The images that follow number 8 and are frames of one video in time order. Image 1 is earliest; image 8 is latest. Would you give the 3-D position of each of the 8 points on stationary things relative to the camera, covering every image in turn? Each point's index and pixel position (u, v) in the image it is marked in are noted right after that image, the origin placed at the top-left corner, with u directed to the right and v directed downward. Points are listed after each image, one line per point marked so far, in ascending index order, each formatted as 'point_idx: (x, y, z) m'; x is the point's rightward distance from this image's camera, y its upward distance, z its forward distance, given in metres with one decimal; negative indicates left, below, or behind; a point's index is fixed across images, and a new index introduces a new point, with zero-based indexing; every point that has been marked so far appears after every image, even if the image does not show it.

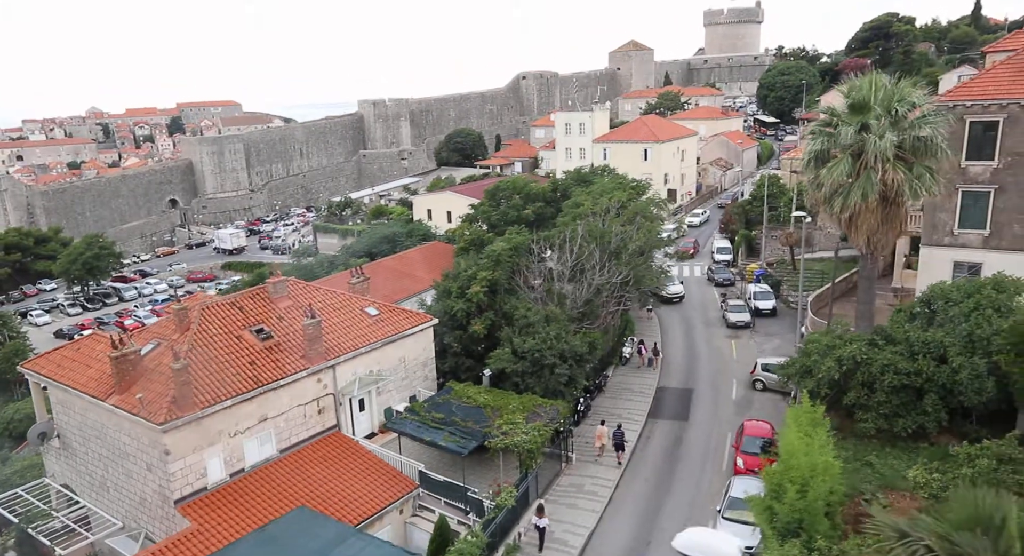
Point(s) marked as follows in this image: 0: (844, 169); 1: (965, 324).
0: (+6.8, +2.2, +15.5) m
1: (+9.3, -0.9, +15.5) m
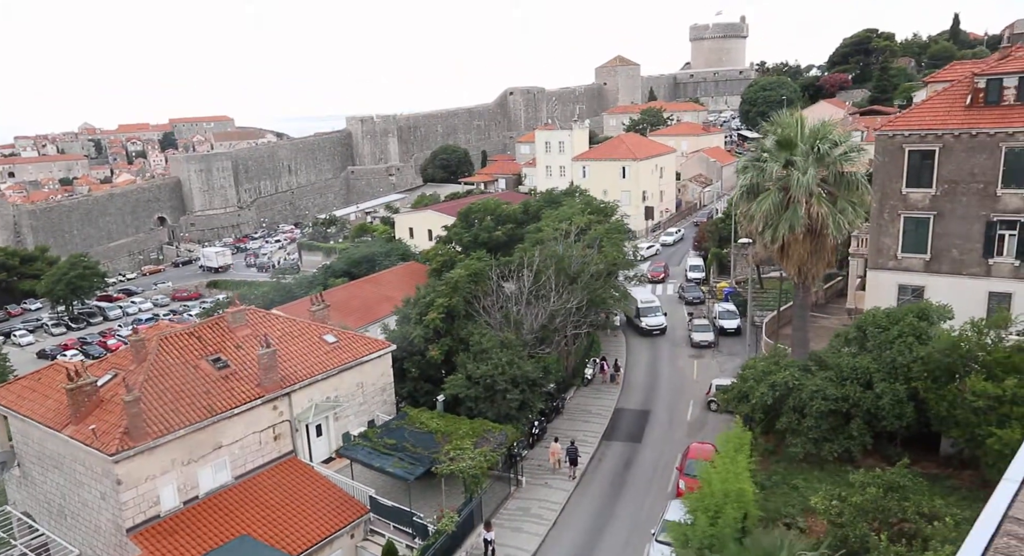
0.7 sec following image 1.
0: (+5.6, +1.6, +16.2) m
1: (+8.1, -1.5, +16.2) m
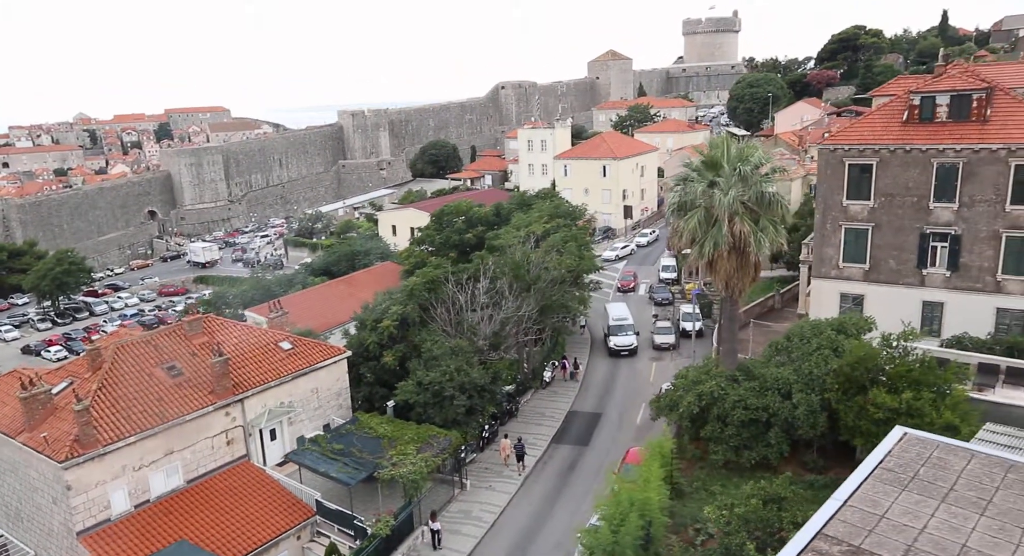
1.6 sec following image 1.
0: (+4.1, +1.2, +17.0) m
1: (+6.6, -1.9, +17.0) m
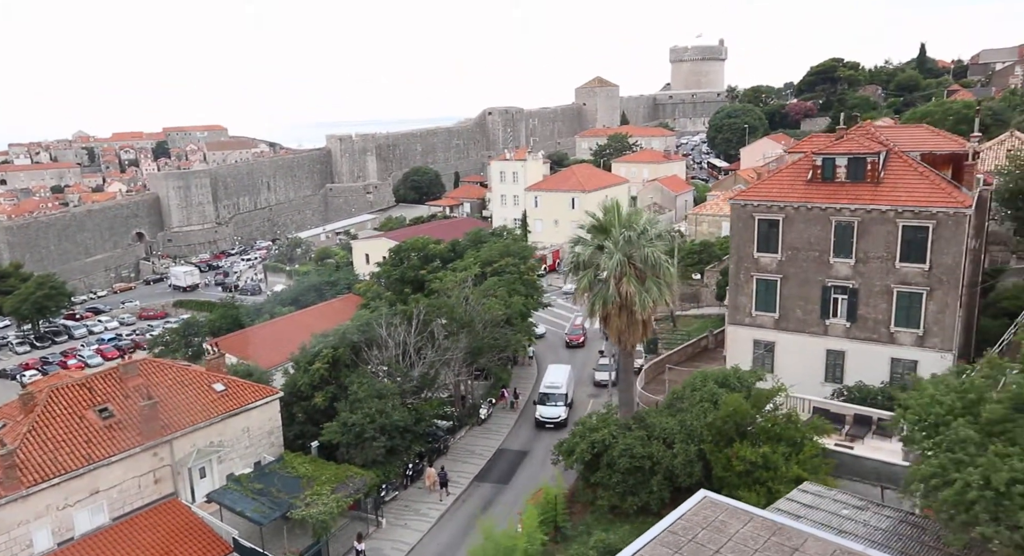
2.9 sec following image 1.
0: (+1.8, -0.1, +18.3) m
1: (+4.3, -3.3, +18.2) m
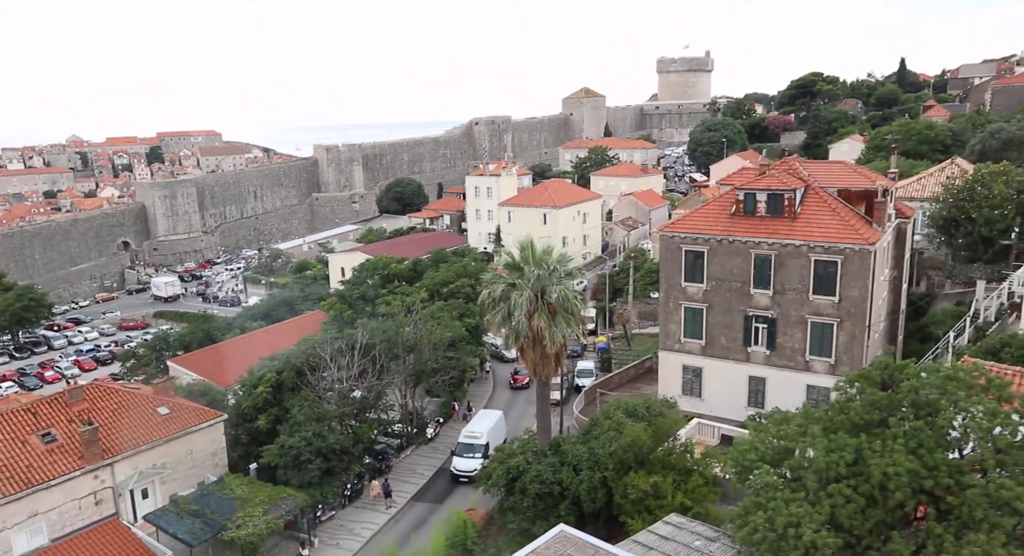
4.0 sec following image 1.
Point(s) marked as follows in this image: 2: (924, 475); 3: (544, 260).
0: (-0.3, -1.0, +19.3) m
1: (+2.2, -4.2, +19.3) m
2: (+5.0, -2.4, +9.4) m
3: (+0.8, +0.5, +19.5) m
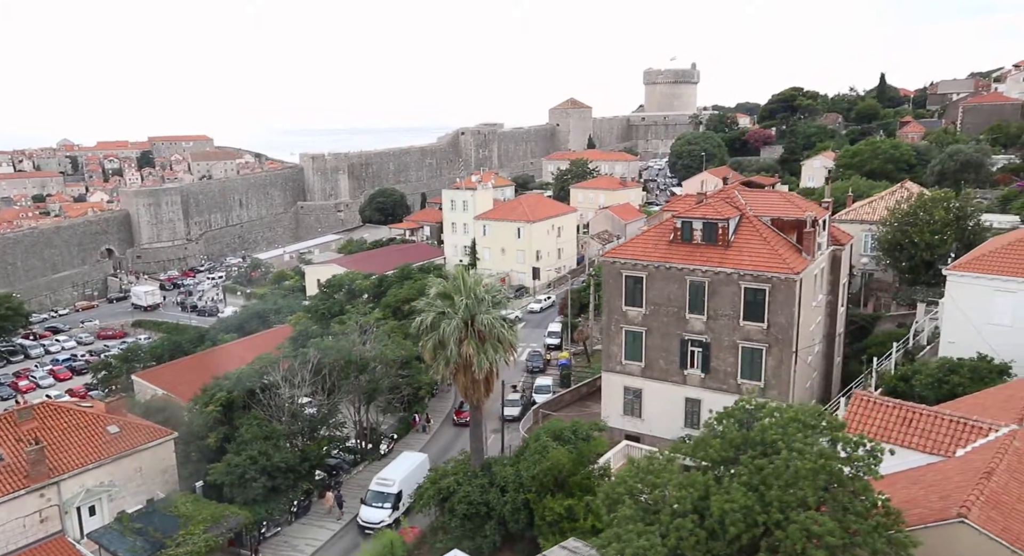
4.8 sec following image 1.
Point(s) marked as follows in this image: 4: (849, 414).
0: (-2.1, -1.7, +20.1) m
1: (+0.3, -4.9, +20.1) m
2: (+3.3, -3.1, +10.2) m
3: (-1.0, -0.3, +20.3) m
4: (+7.0, -2.8, +15.7) m
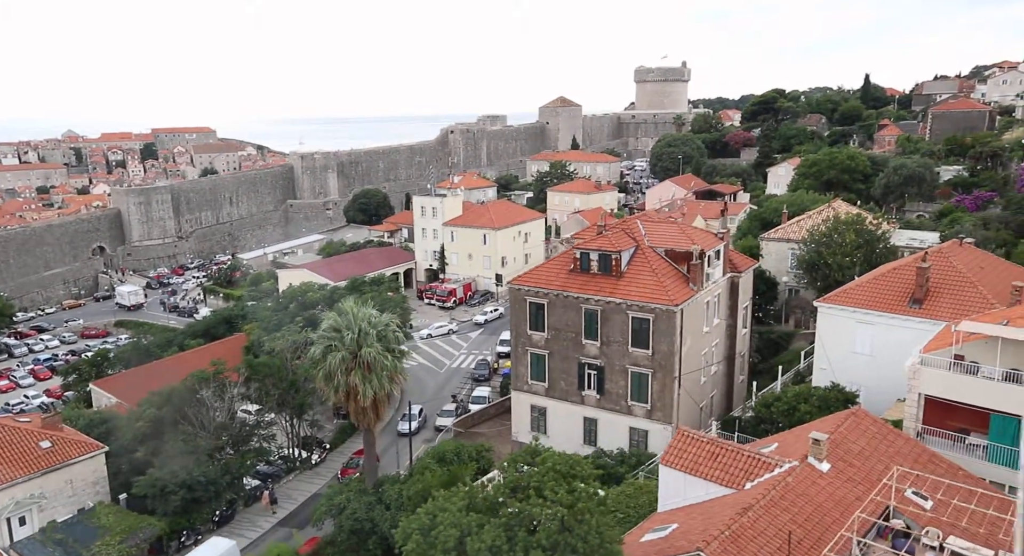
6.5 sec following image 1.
0: (-5.4, -2.7, +21.9) m
1: (-3.0, -5.9, +21.8) m
2: (-0.2, -4.3, +11.9) m
3: (-4.3, -1.3, +22.0) m
4: (+3.6, -3.9, +17.4) m
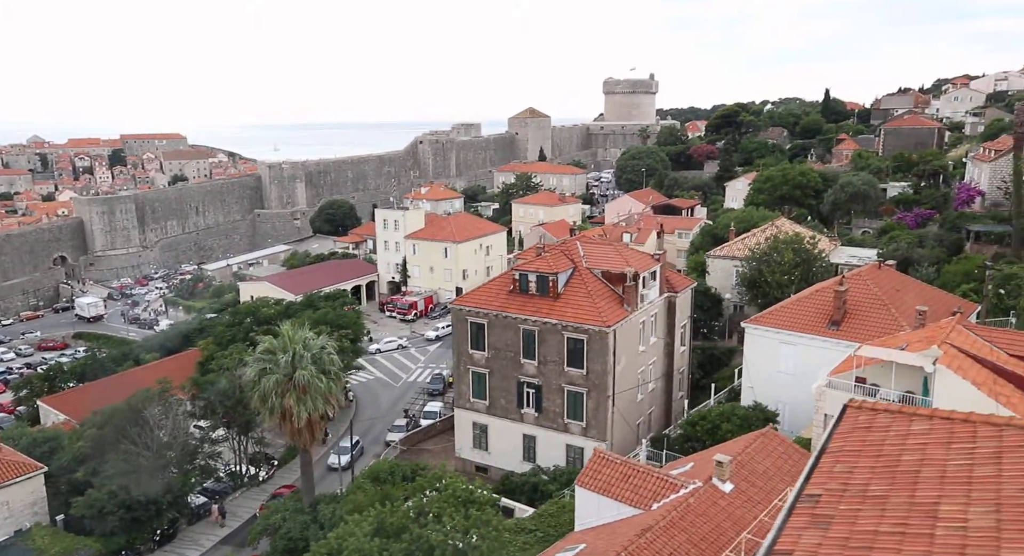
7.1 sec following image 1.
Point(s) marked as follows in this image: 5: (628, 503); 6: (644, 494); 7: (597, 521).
0: (-7.4, -3.4, +22.3) m
1: (-5.0, -6.6, +22.3) m
2: (-1.9, -4.9, +12.5) m
3: (-6.3, -2.0, +22.5) m
4: (+1.7, -4.5, +18.1) m
5: (+2.6, -5.0, +17.0) m
6: (+3.0, -4.8, +17.0) m
7: (+2.0, -5.6, +17.7) m
